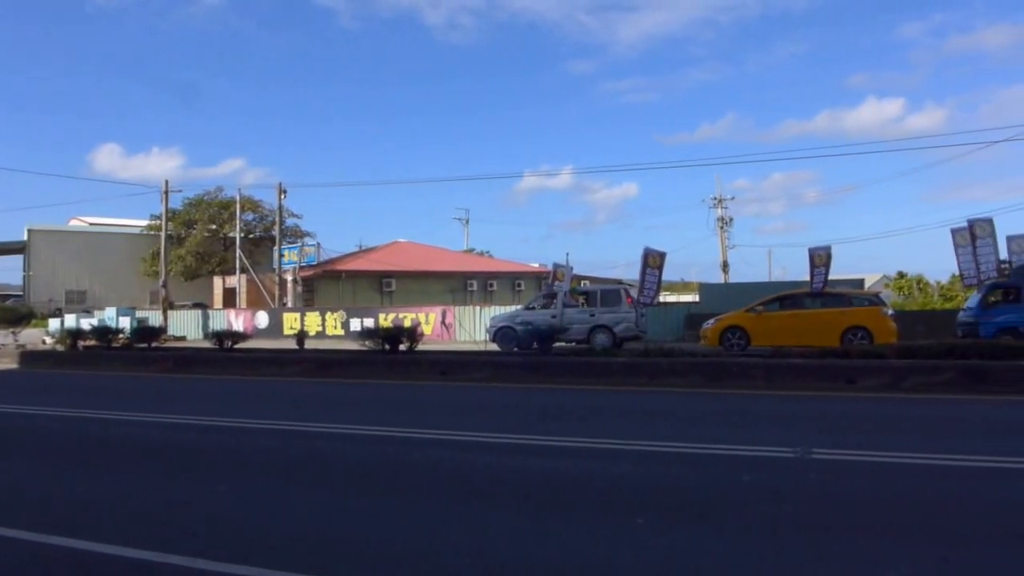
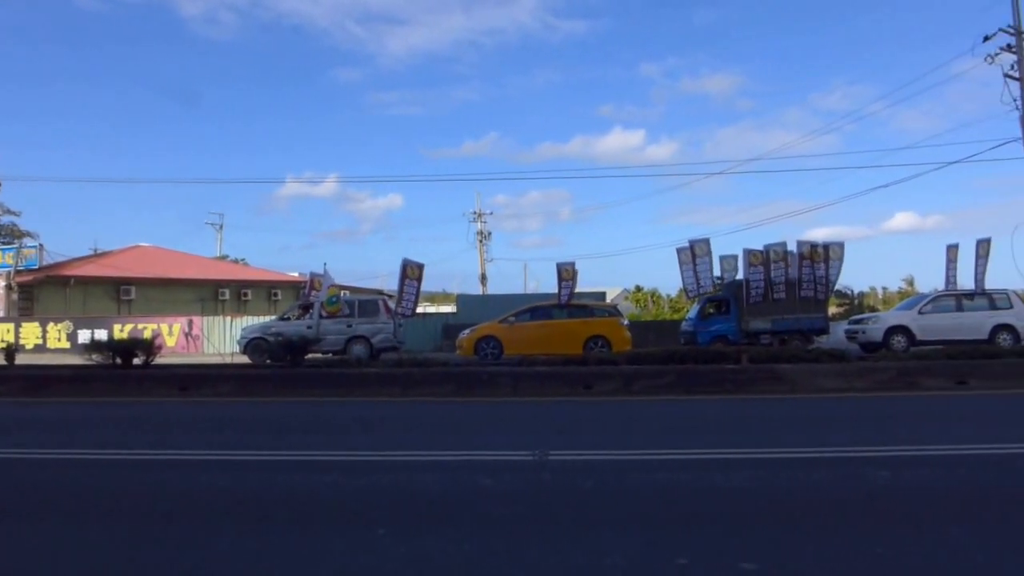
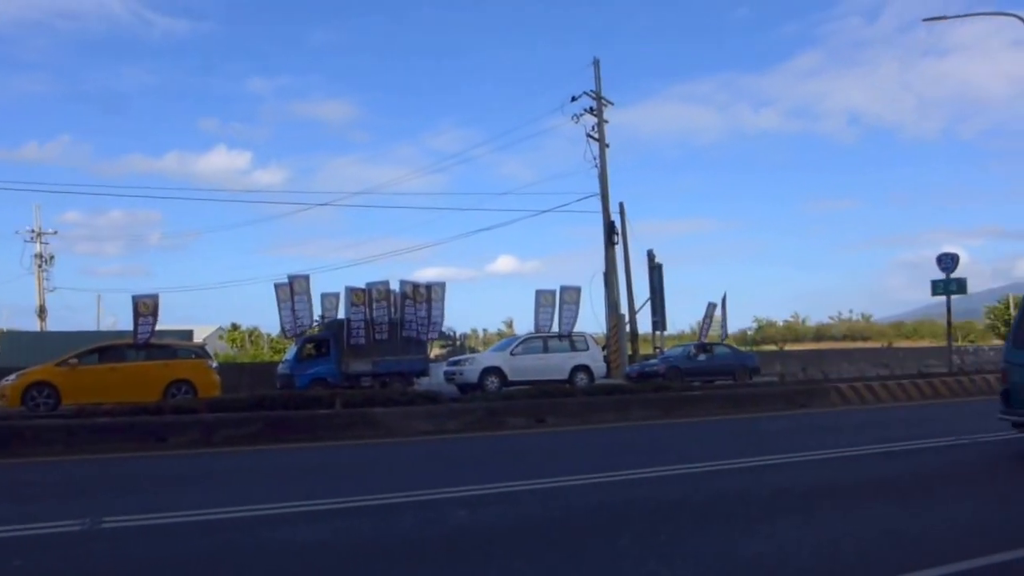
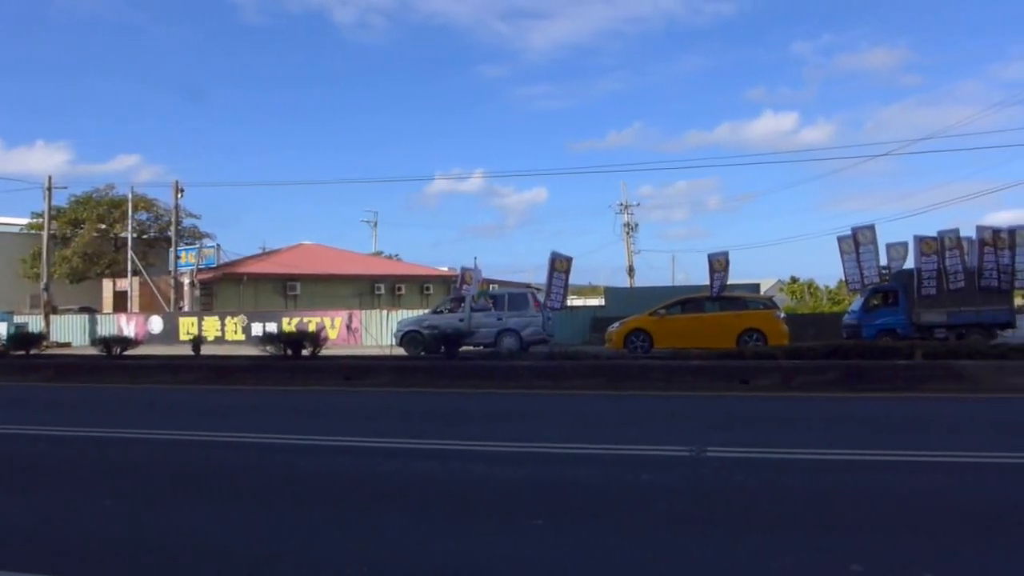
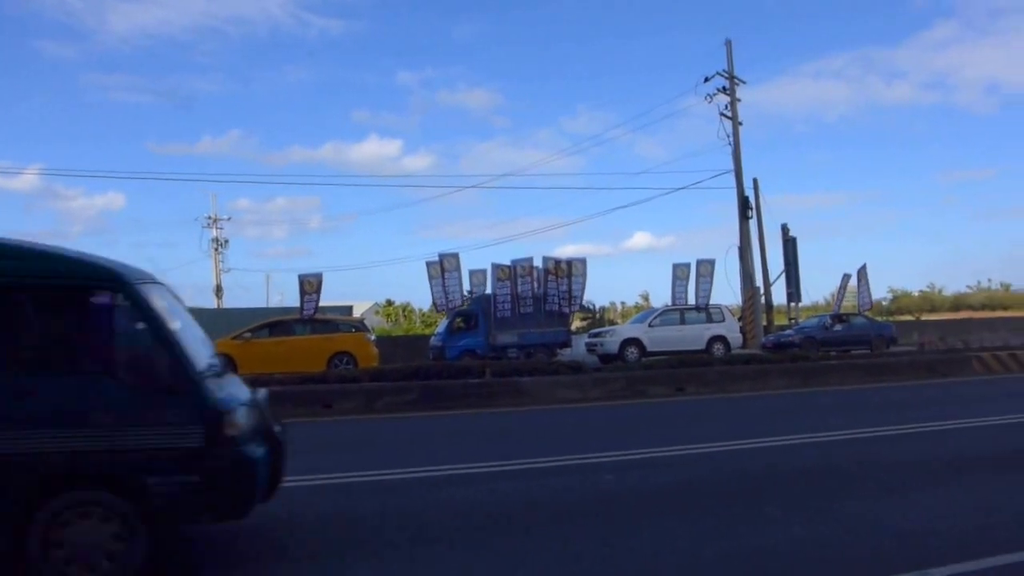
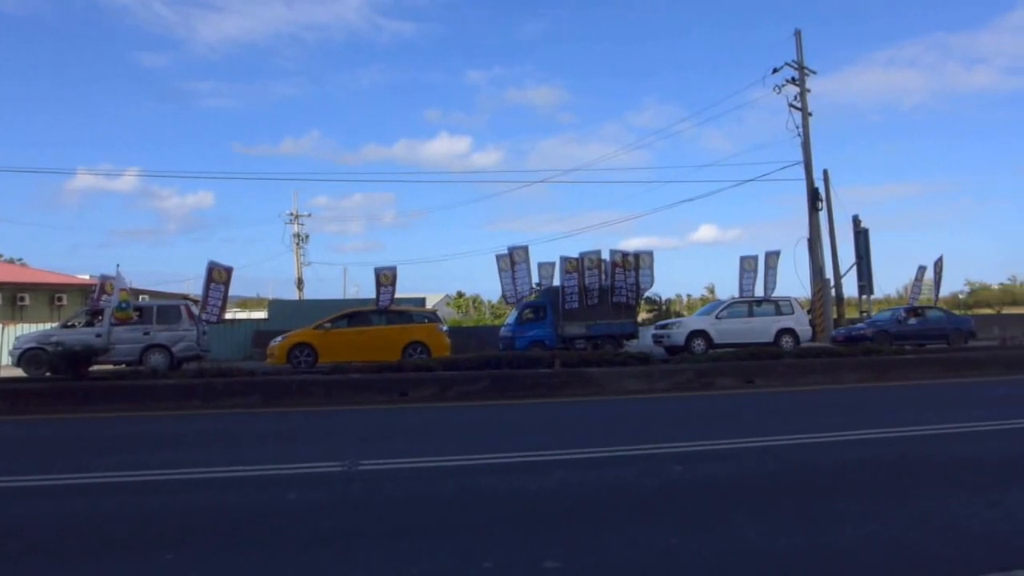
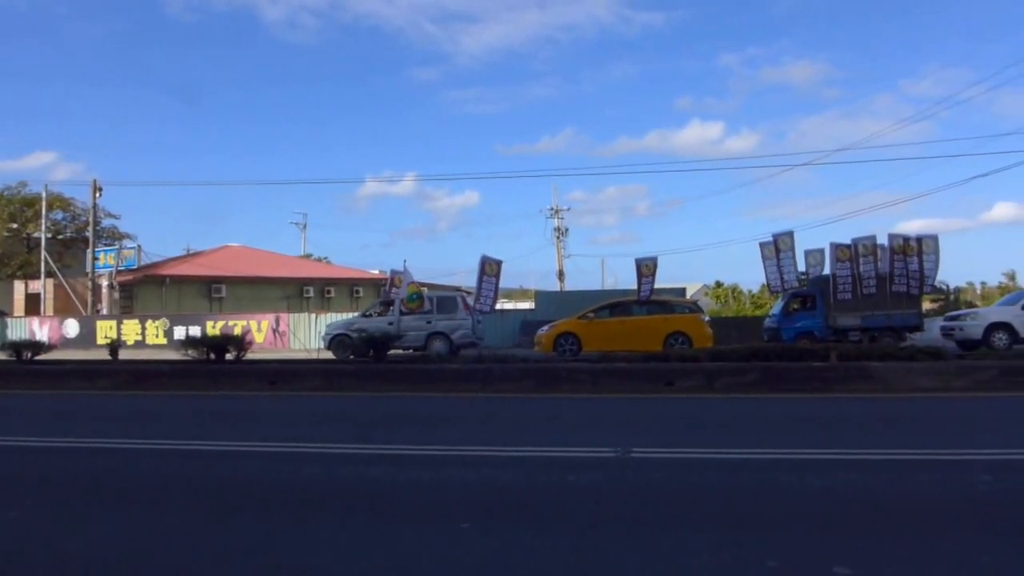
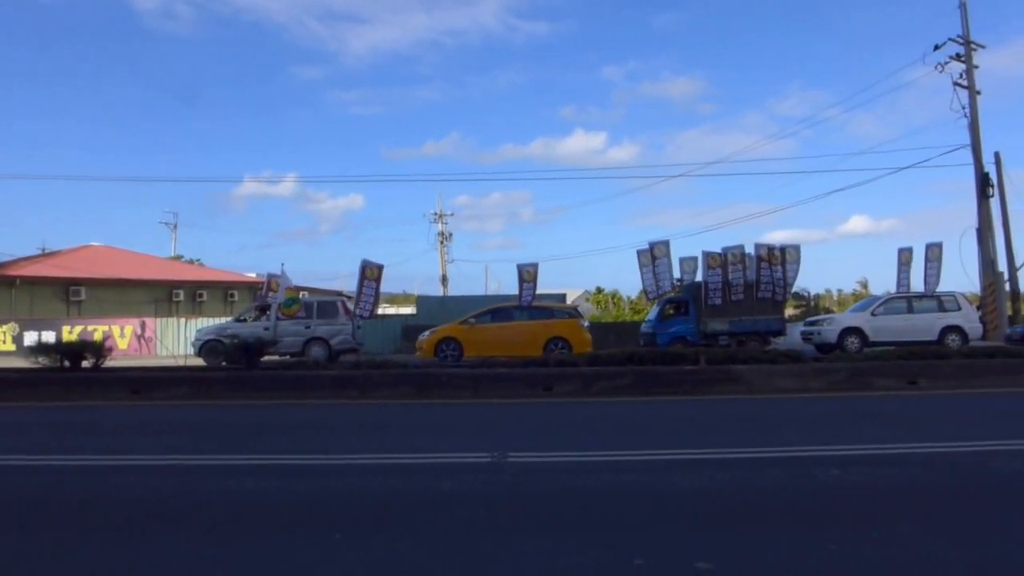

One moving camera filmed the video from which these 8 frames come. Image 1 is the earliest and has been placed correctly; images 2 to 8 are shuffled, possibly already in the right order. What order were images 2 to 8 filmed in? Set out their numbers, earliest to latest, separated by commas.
4, 7, 2, 8, 6, 5, 3
